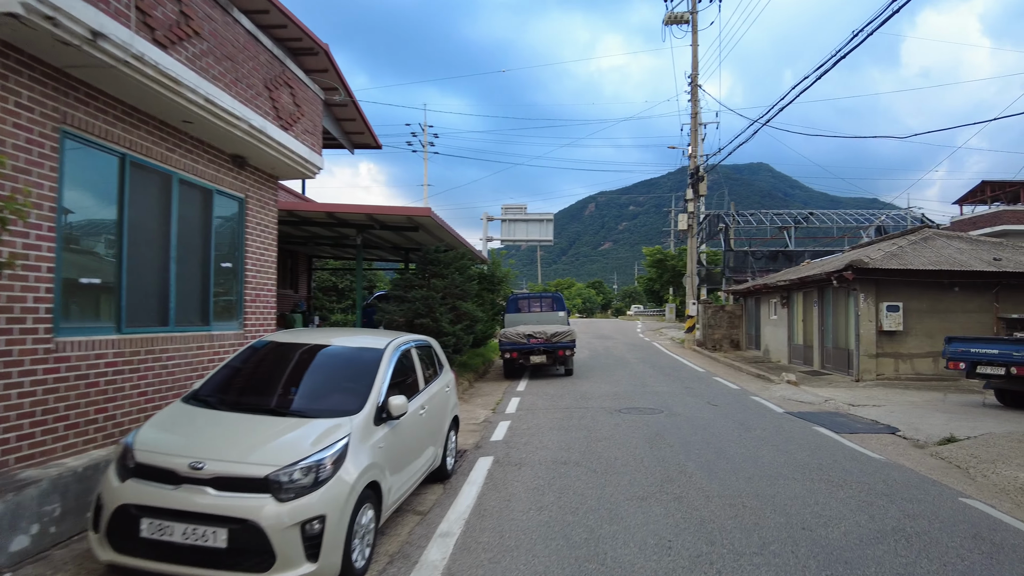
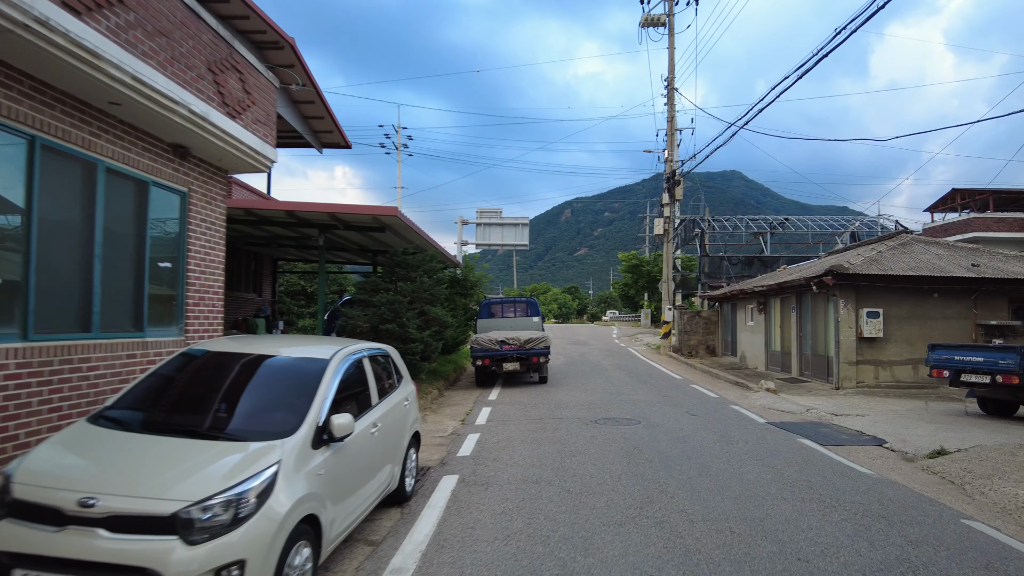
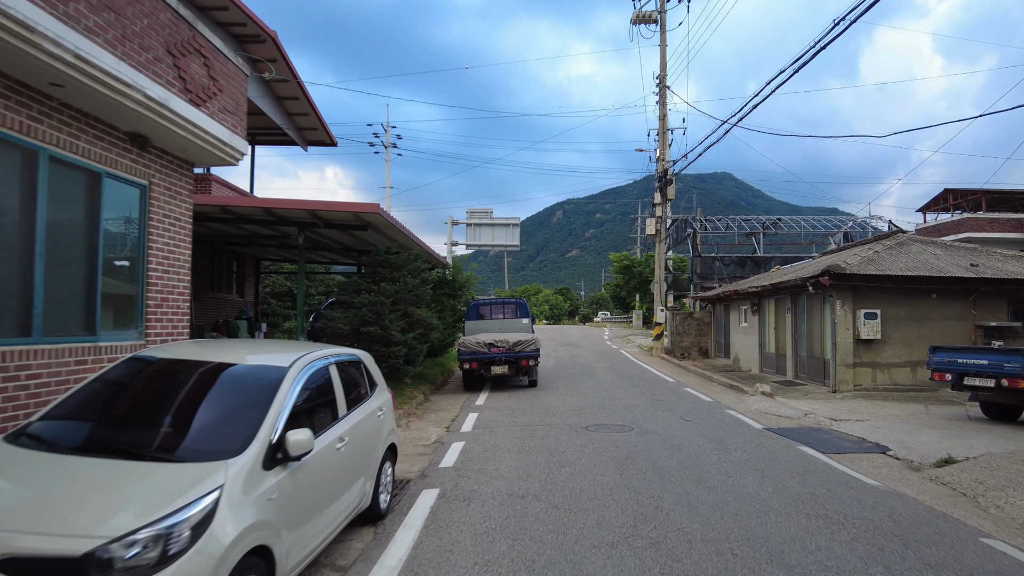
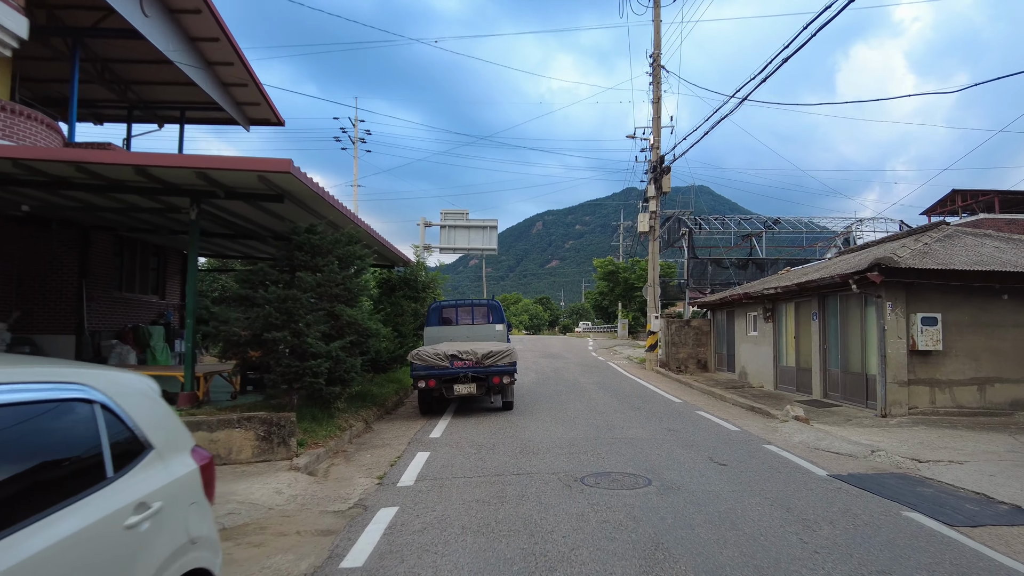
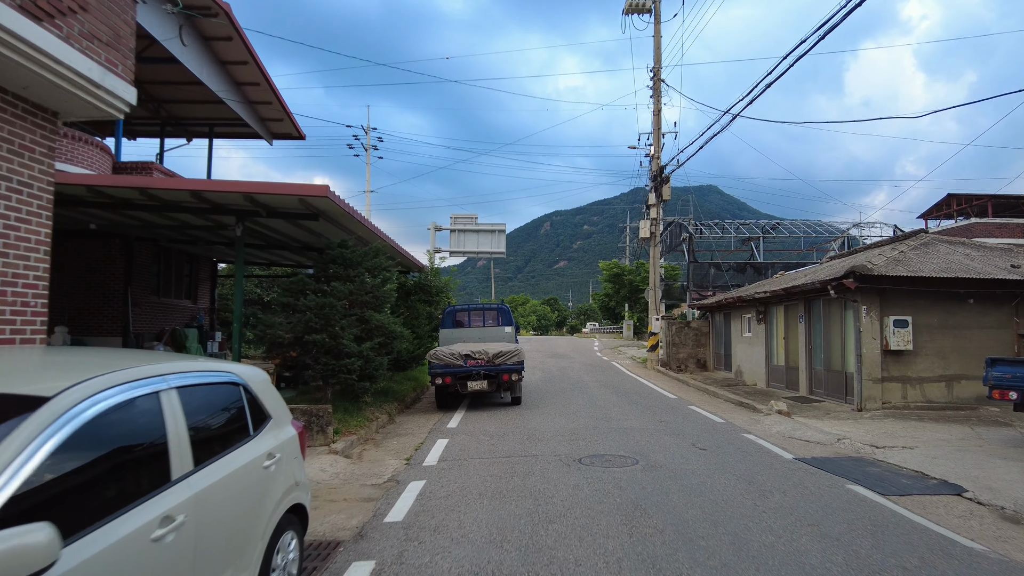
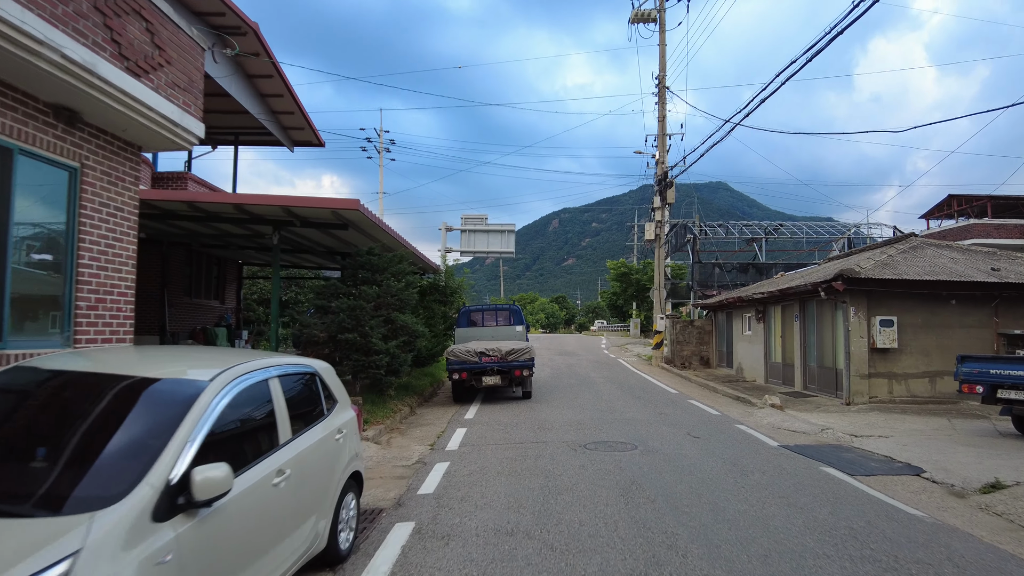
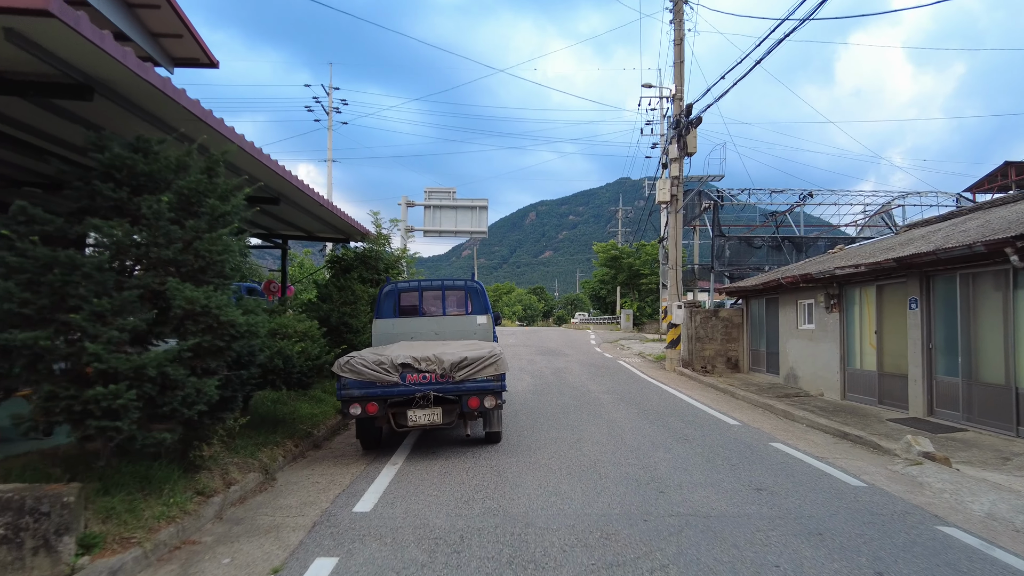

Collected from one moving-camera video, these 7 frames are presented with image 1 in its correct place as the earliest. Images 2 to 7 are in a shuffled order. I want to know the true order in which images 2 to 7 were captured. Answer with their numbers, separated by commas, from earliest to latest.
2, 3, 6, 5, 4, 7
